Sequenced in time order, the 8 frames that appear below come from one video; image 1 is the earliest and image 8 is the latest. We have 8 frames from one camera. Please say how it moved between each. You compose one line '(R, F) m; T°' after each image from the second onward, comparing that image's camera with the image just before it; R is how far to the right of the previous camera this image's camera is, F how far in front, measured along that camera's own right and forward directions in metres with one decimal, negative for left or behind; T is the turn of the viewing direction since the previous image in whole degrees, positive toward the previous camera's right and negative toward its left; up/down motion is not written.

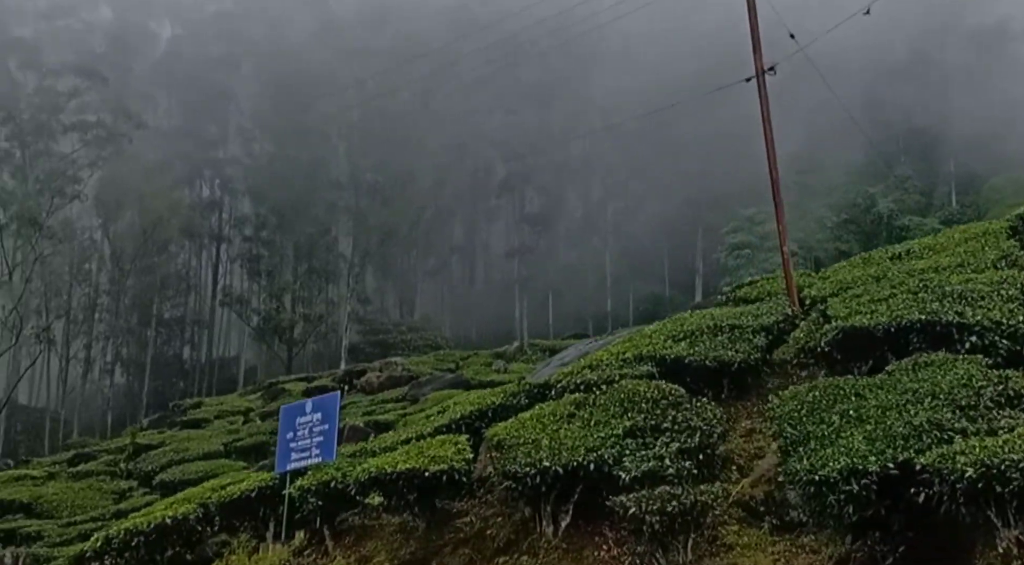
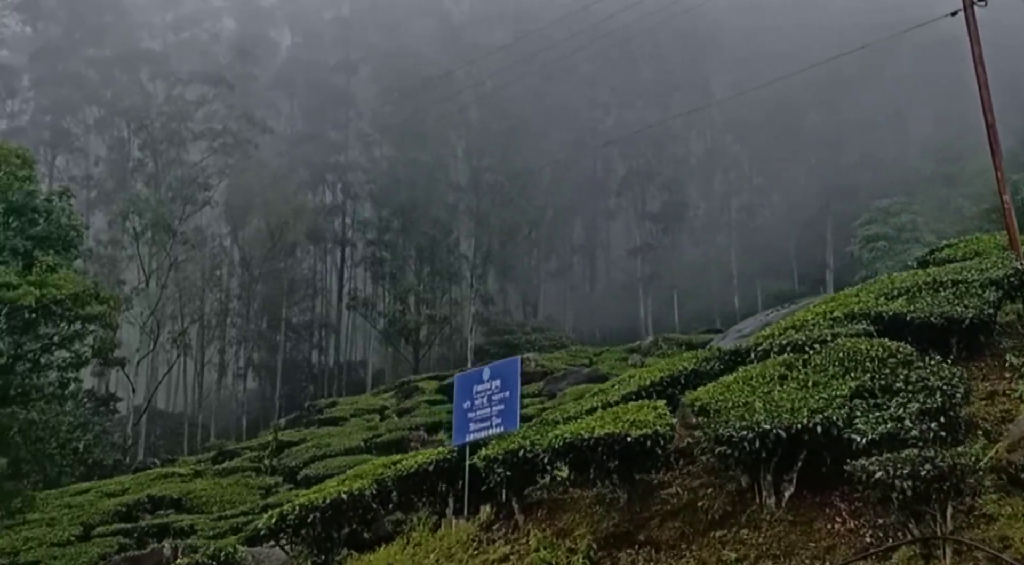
(-0.4, +0.3) m; -5°
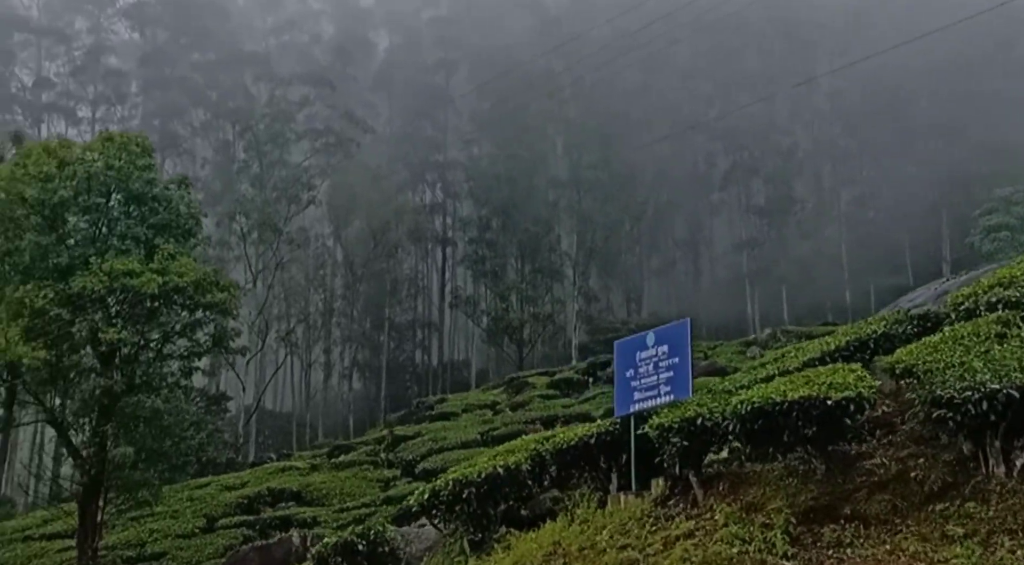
(-0.3, +0.4) m; -4°
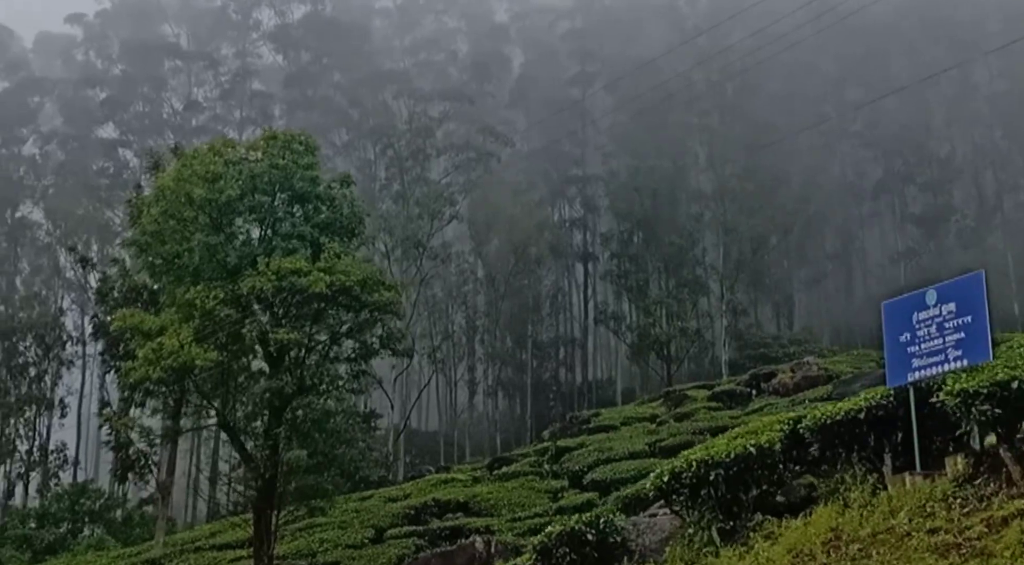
(-0.5, +0.7) m; -6°
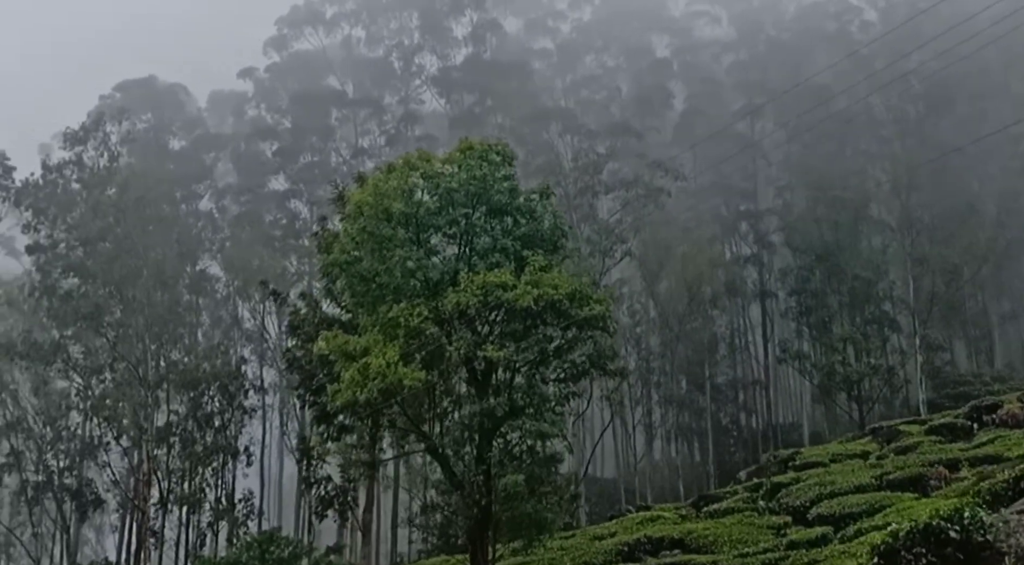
(-0.6, +1.0) m; -7°
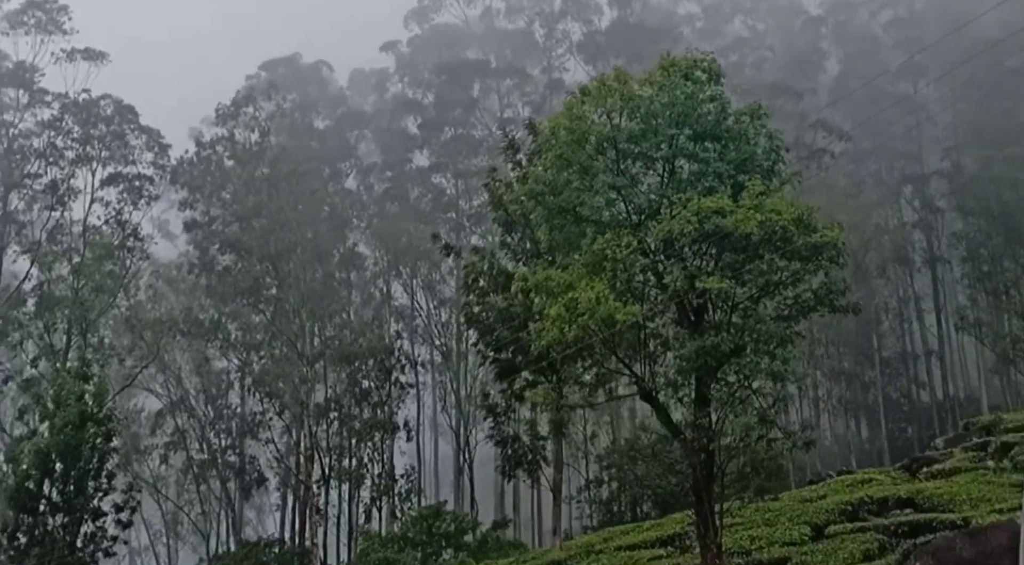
(-0.7, +1.0) m; -6°
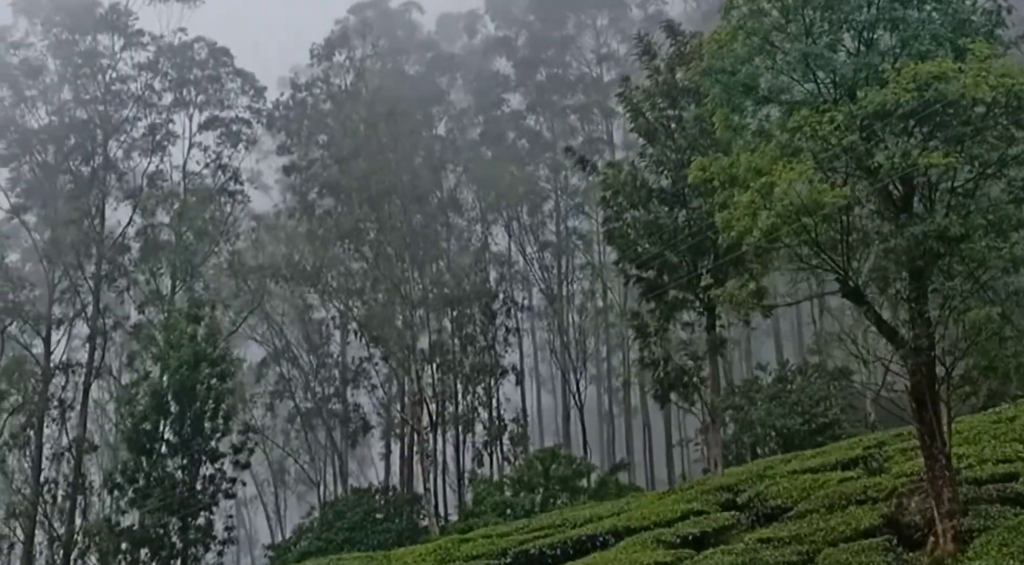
(-0.8, +1.1) m; -3°
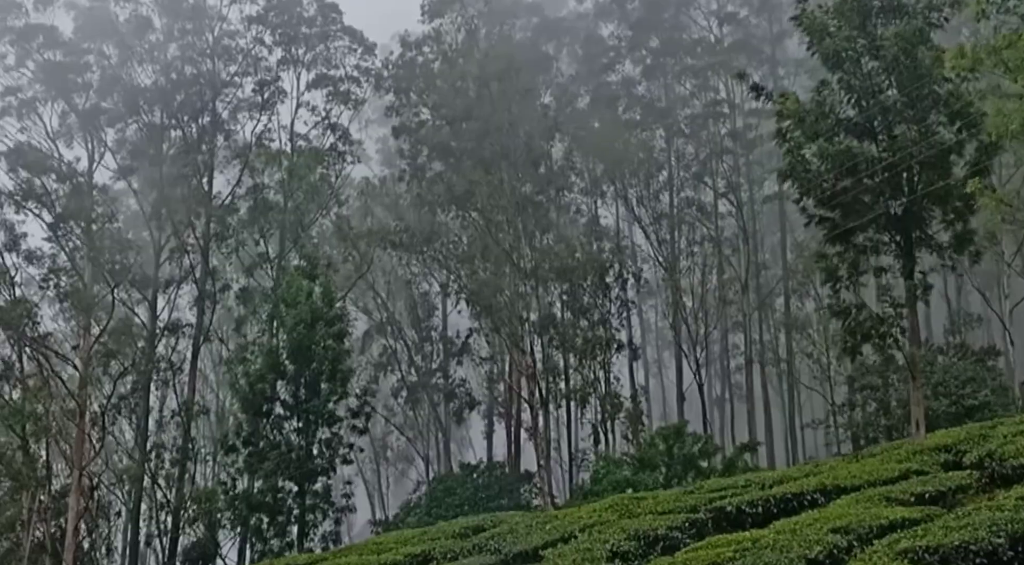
(-0.9, +1.4) m; -3°
